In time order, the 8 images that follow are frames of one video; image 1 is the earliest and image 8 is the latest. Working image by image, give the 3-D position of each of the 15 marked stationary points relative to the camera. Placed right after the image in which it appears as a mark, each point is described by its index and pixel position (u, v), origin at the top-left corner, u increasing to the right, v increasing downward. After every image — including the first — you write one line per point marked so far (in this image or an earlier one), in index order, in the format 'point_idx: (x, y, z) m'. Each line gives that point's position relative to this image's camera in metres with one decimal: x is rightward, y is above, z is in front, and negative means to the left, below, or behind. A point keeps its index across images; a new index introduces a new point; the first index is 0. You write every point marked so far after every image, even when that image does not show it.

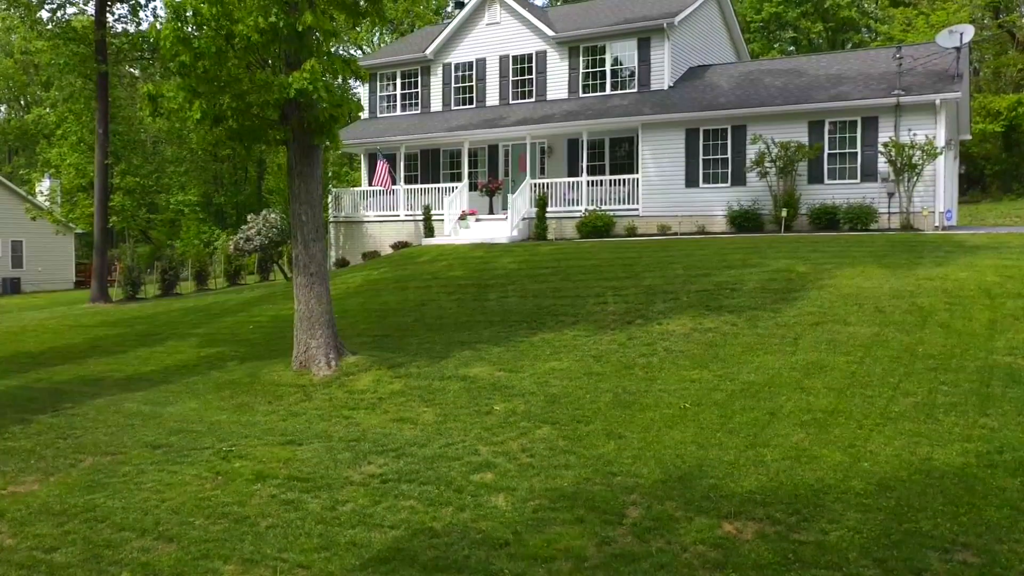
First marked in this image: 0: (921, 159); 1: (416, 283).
0: (+8.7, +2.8, +18.5) m
1: (-2.0, +0.1, +18.7) m
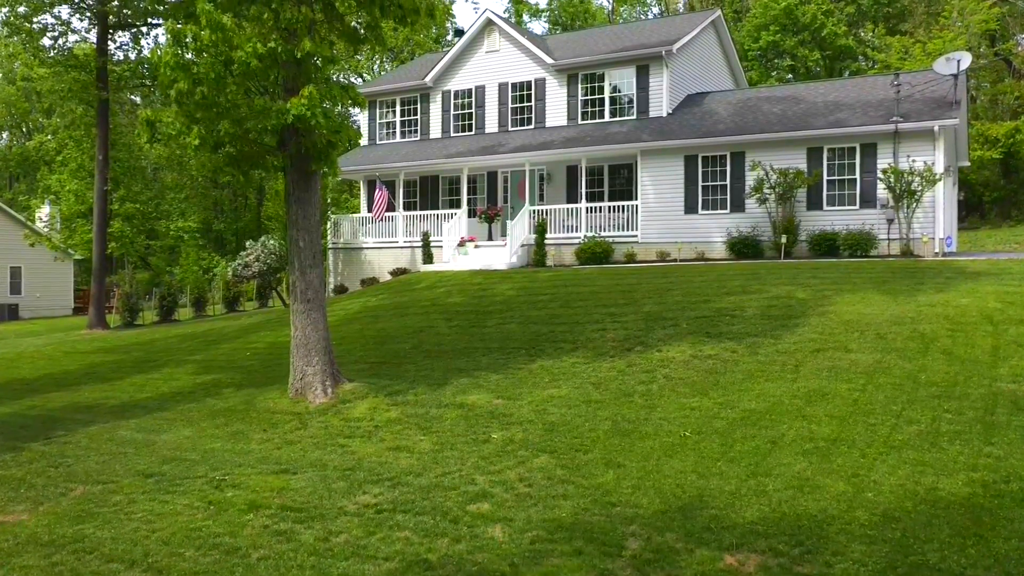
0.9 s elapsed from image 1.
0: (+8.7, +2.2, +18.5) m
1: (-2.1, -0.5, +18.6) m
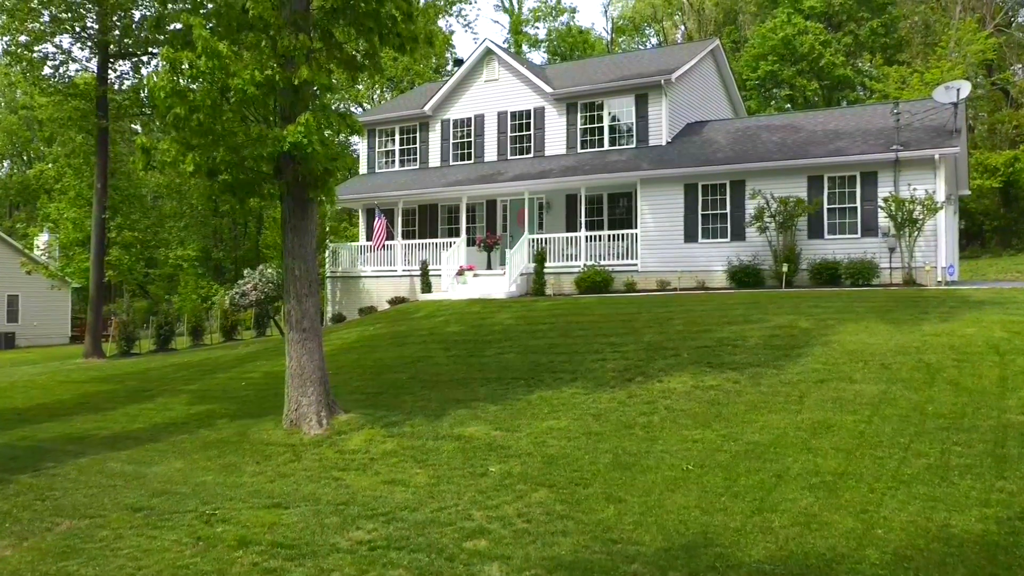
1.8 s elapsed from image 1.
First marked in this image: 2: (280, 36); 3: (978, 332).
0: (+8.7, +1.6, +18.4) m
1: (-2.1, -1.1, +18.4) m
2: (-3.1, +3.4, +11.7) m
3: (+6.8, -0.6, +12.6) m
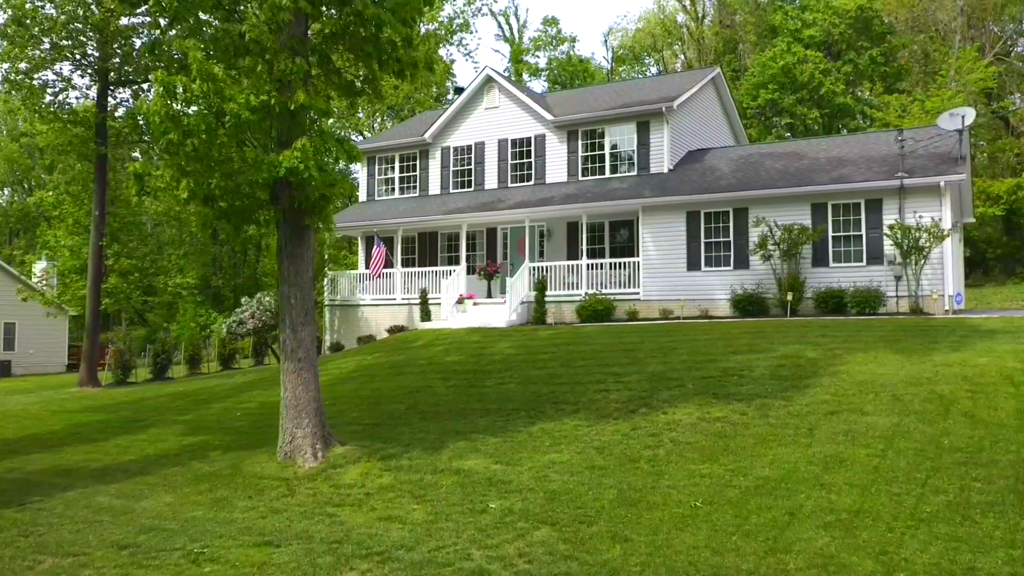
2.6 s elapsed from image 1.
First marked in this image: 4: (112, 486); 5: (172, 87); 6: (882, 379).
0: (+8.7, +1.0, +18.2) m
1: (-2.1, -1.7, +18.0) m
2: (-3.1, +3.0, +11.5) m
3: (+6.8, -1.0, +12.3) m
4: (-5.6, -2.8, +12.2) m
5: (-4.3, +2.6, +11.0) m
6: (+5.1, -1.3, +12.0) m
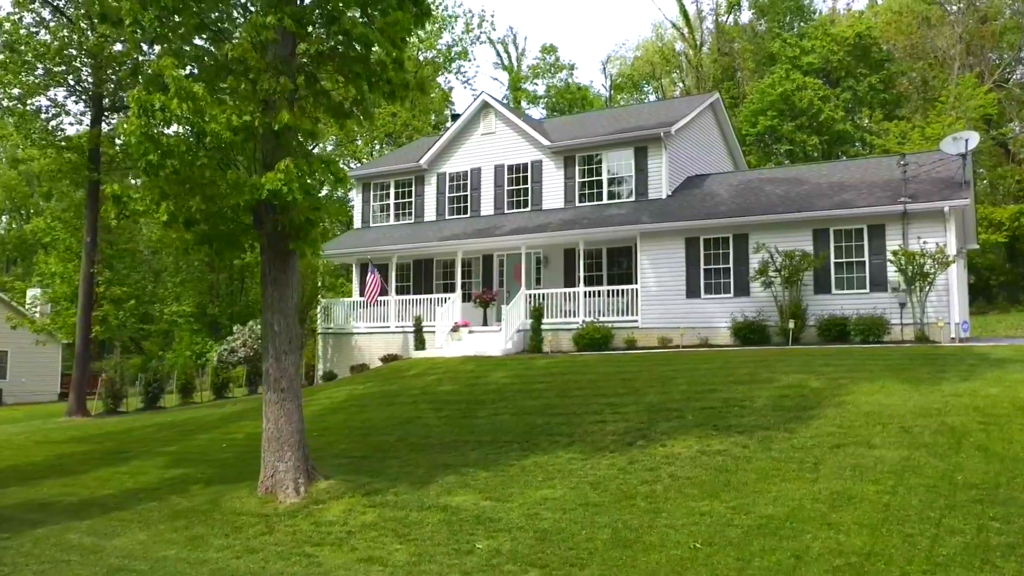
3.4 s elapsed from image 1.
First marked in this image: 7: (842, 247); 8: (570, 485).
0: (+8.6, +0.4, +17.7) m
1: (-2.2, -2.2, +17.5) m
2: (-3.2, +2.7, +11.1) m
3: (+6.6, -1.4, +11.8) m
4: (-5.7, -3.1, +11.6) m
5: (-4.5, +2.2, +10.7) m
6: (+5.0, -1.6, +11.6) m
7: (+7.4, +0.9, +19.5) m
8: (+0.7, -2.4, +10.5) m
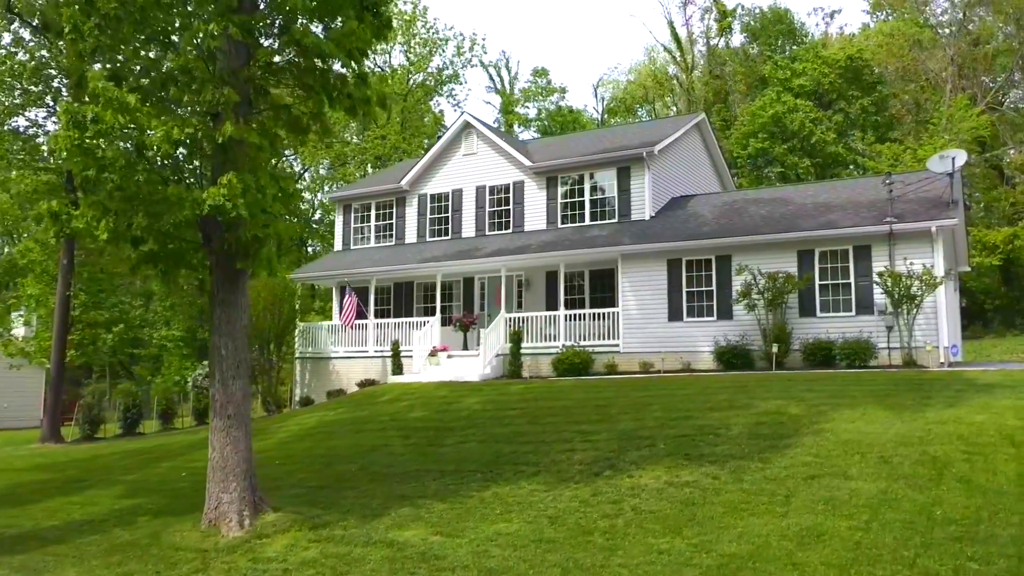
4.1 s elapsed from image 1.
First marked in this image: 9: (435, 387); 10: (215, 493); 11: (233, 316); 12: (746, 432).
0: (+8.1, 0.0, +17.2) m
1: (-2.7, -2.7, +16.9) m
2: (-3.7, +2.4, +10.6) m
3: (+6.1, -1.7, +11.2) m
4: (-6.2, -3.4, +11.0) m
5: (-5.0, +2.0, +10.1) m
6: (+4.5, -1.9, +10.9) m
7: (+6.9, +0.4, +18.9) m
8: (+0.2, -2.6, +9.8) m
9: (-1.7, -2.2, +19.5) m
10: (-3.7, -2.6, +10.9) m
11: (-3.7, -0.4, +11.5) m
12: (+3.3, -2.0, +12.1) m
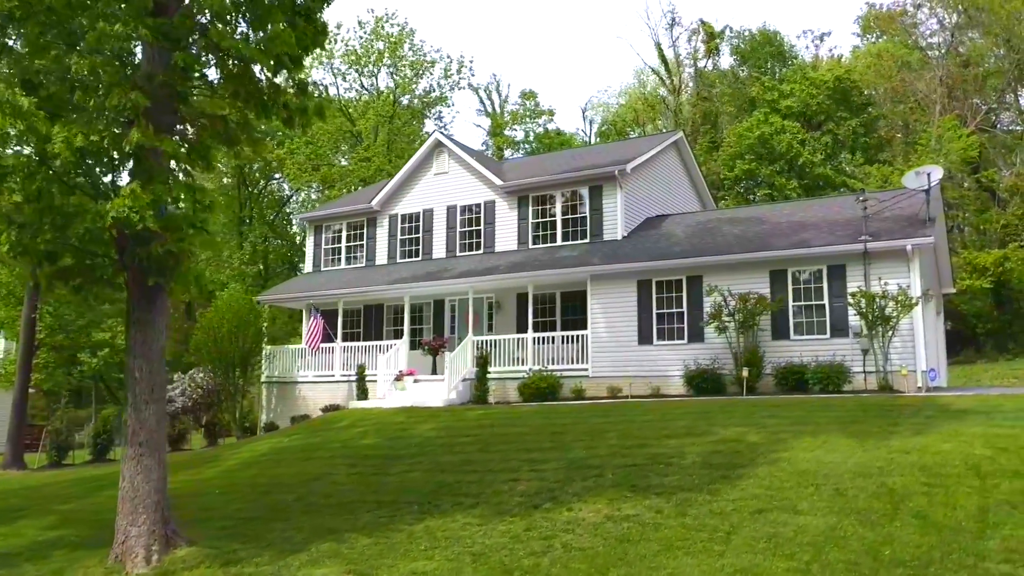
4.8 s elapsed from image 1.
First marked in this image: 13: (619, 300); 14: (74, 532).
0: (+7.3, -0.4, +16.4) m
1: (-3.5, -3.1, +16.1) m
2: (-4.6, +2.2, +10.0) m
3: (+5.3, -1.9, +10.4) m
4: (-7.1, -3.6, +10.2) m
5: (-5.8, +1.8, +9.5) m
6: (+3.7, -2.1, +10.1) m
7: (+6.1, 0.0, +18.2) m
8: (-0.6, -2.8, +9.0) m
9: (-2.5, -2.7, +18.8) m
10: (-4.6, -2.8, +10.2) m
11: (-4.5, -0.6, +10.8) m
12: (+2.4, -2.2, +11.3) m
13: (+2.5, -0.3, +20.2) m
14: (-6.7, -3.7, +13.2) m
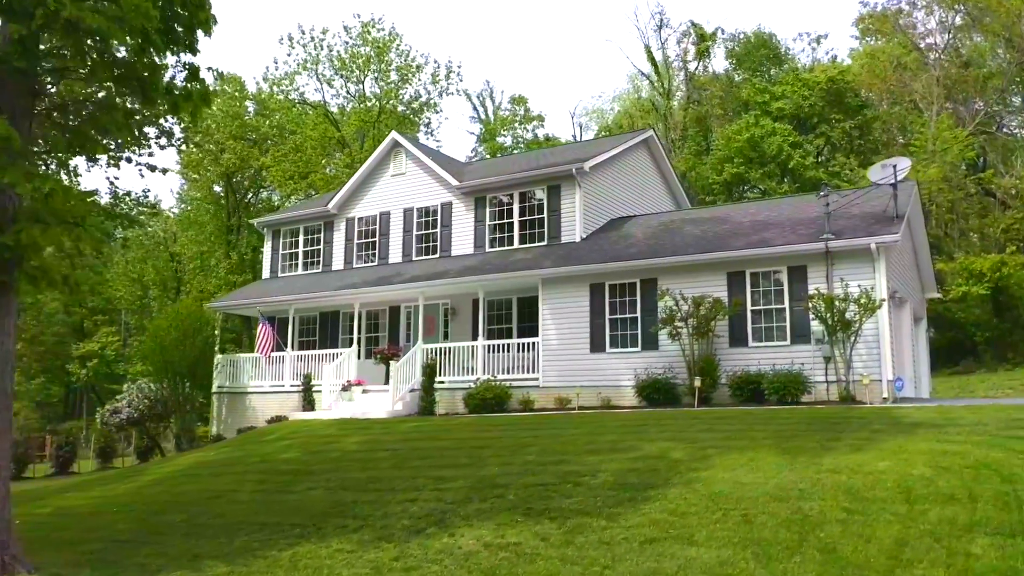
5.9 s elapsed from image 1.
0: (+6.1, -0.5, +15.1) m
1: (-4.7, -3.1, +15.0) m
2: (-5.9, +2.2, +8.9) m
3: (+4.0, -1.9, +9.1) m
4: (-8.4, -3.6, +9.1) m
5: (-7.1, +1.8, +8.5) m
6: (+2.4, -2.1, +8.9) m
7: (+4.9, -0.1, +16.9) m
8: (-2.0, -2.7, +7.9) m
9: (-3.6, -2.8, +17.6) m
10: (-5.8, -2.8, +9.0) m
11: (-5.8, -0.6, +9.7) m
12: (+1.2, -2.2, +10.1) m
13: (+1.4, -0.4, +19.0) m
14: (-7.9, -3.7, +12.1) m
